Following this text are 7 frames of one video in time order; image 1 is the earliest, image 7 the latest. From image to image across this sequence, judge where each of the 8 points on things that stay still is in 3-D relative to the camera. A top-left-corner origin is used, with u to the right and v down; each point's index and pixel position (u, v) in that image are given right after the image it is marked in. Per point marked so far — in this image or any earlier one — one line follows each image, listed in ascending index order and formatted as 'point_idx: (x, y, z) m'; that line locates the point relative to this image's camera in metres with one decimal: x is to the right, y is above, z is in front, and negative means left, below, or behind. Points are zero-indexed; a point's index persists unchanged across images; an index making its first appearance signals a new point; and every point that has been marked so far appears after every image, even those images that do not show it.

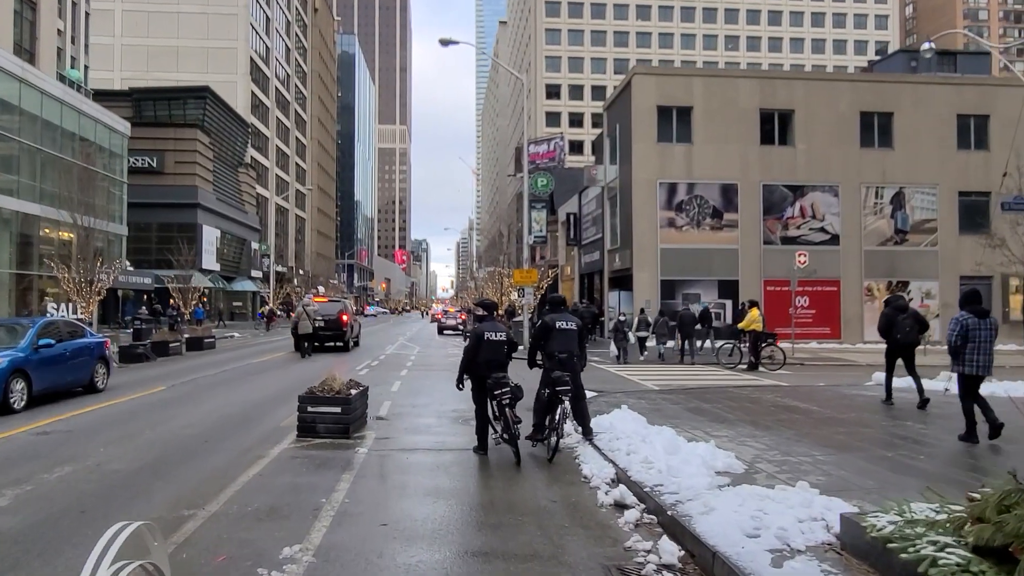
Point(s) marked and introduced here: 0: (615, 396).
0: (+1.9, -2.0, +14.2) m
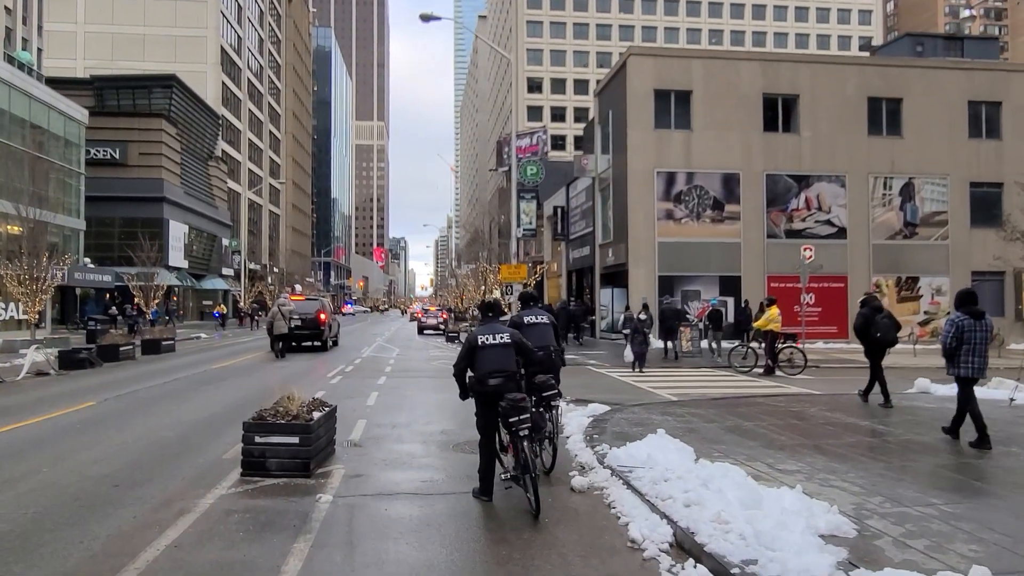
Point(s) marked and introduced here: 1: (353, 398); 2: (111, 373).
0: (+1.9, -1.9, +11.9) m
1: (-2.9, -2.0, +13.8) m
2: (-10.3, -2.2, +19.5) m
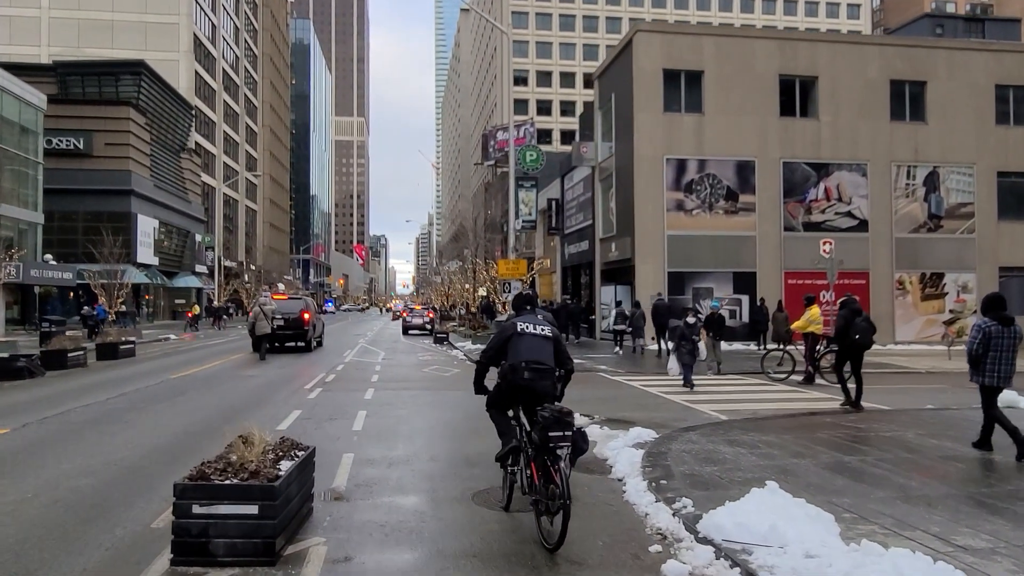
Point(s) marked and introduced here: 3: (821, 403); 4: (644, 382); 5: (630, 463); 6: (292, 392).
0: (+2.2, -1.9, +9.5) m
1: (-2.6, -2.0, +11.3) m
2: (-10.2, -2.1, +16.7) m
3: (+5.7, -2.1, +14.0) m
4: (+3.0, -2.1, +17.2) m
5: (+1.3, -1.9, +8.4) m
6: (-4.4, -2.1, +15.3) m
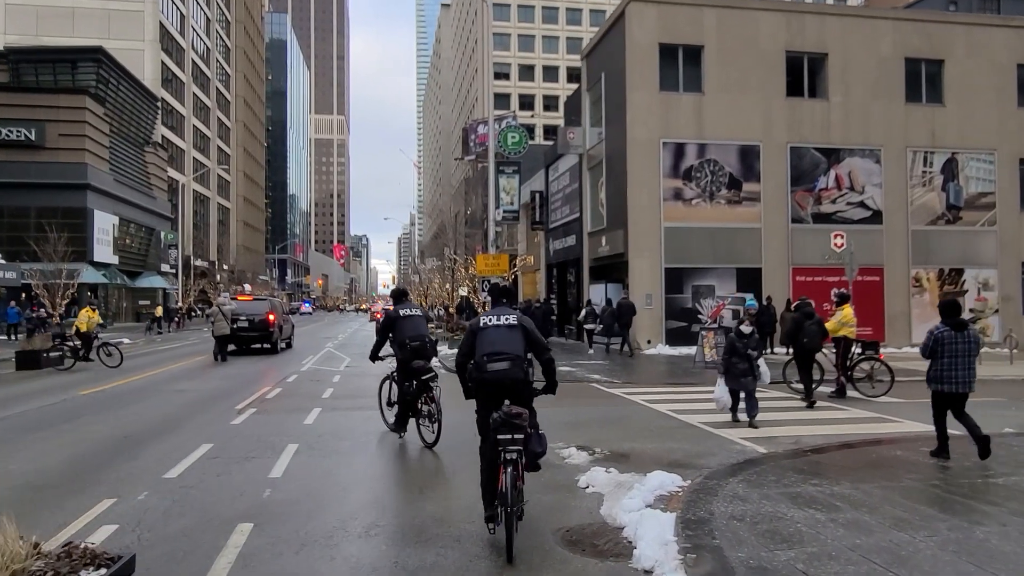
0: (+2.0, -1.8, +6.8) m
1: (-2.9, -1.9, +8.4) m
2: (-10.6, -2.1, +13.7) m
3: (+5.4, -2.1, +11.4) m
4: (+2.6, -2.1, +14.5) m
5: (+1.1, -1.9, +5.6) m
6: (-4.8, -2.0, +12.4) m
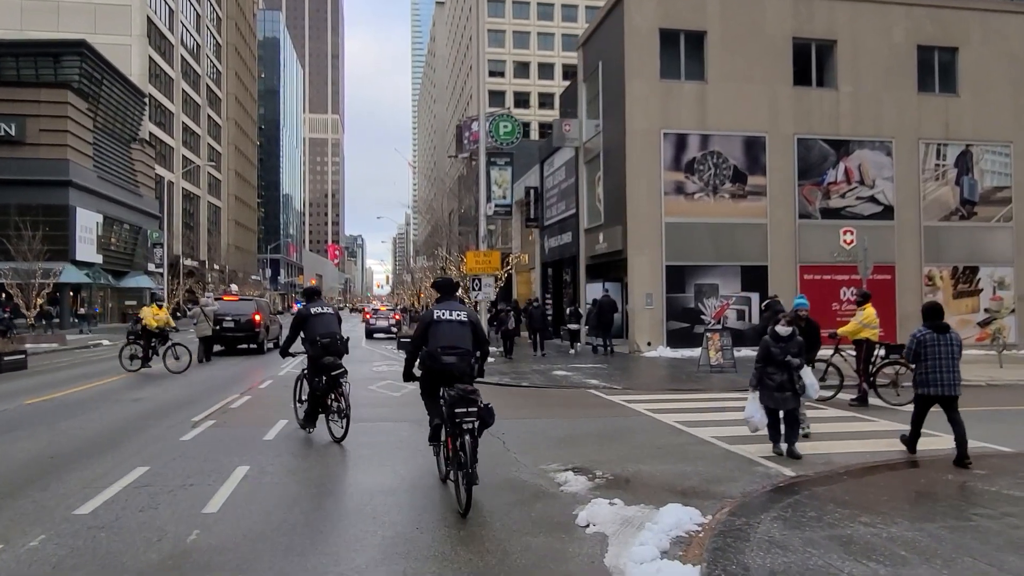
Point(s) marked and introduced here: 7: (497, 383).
0: (+1.9, -1.8, +5.5) m
1: (-3.0, -1.9, +7.1) m
2: (-10.7, -2.1, +12.4) m
3: (+5.2, -2.0, +10.1) m
4: (+2.4, -2.0, +13.2) m
5: (+1.0, -1.8, +4.3) m
6: (-4.9, -2.0, +11.1) m
7: (-0.3, -2.1, +17.0) m
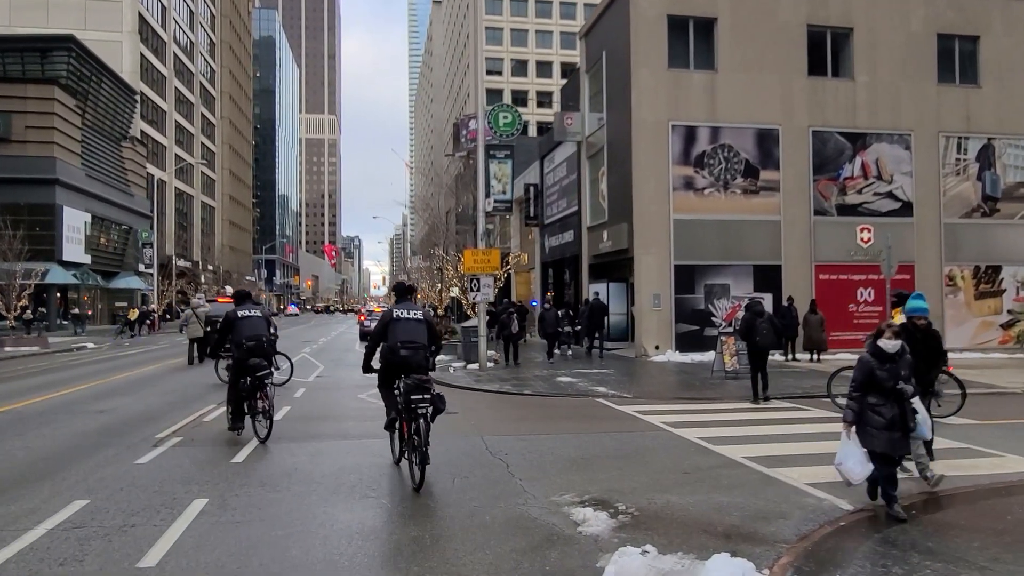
0: (+1.9, -1.8, +4.3) m
1: (-3.0, -1.9, +5.9) m
2: (-10.7, -2.1, +11.1) m
3: (+5.3, -2.0, +8.9) m
4: (+2.5, -2.0, +12.0) m
5: (+1.0, -1.8, +3.1) m
6: (-4.9, -2.0, +9.9) m
7: (-0.3, -2.1, +15.8) m
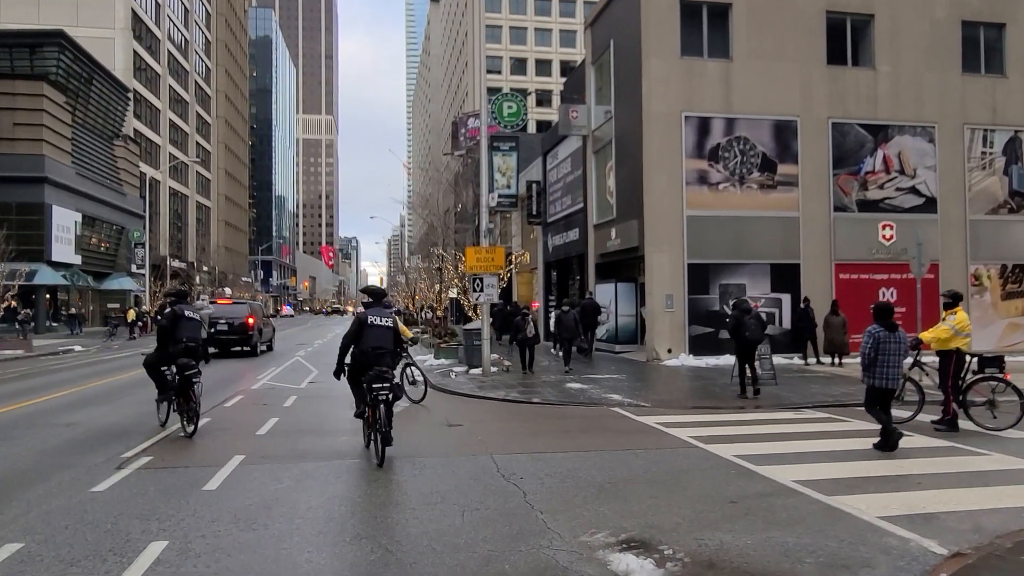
0: (+2.1, -1.8, +3.1) m
1: (-2.8, -1.9, +4.7) m
2: (-10.5, -2.1, +9.9) m
3: (+5.4, -2.0, +7.8) m
4: (+2.6, -2.0, +10.9) m
5: (+1.2, -1.8, +2.0) m
6: (-4.7, -2.0, +8.7) m
7: (-0.2, -2.1, +14.6) m
